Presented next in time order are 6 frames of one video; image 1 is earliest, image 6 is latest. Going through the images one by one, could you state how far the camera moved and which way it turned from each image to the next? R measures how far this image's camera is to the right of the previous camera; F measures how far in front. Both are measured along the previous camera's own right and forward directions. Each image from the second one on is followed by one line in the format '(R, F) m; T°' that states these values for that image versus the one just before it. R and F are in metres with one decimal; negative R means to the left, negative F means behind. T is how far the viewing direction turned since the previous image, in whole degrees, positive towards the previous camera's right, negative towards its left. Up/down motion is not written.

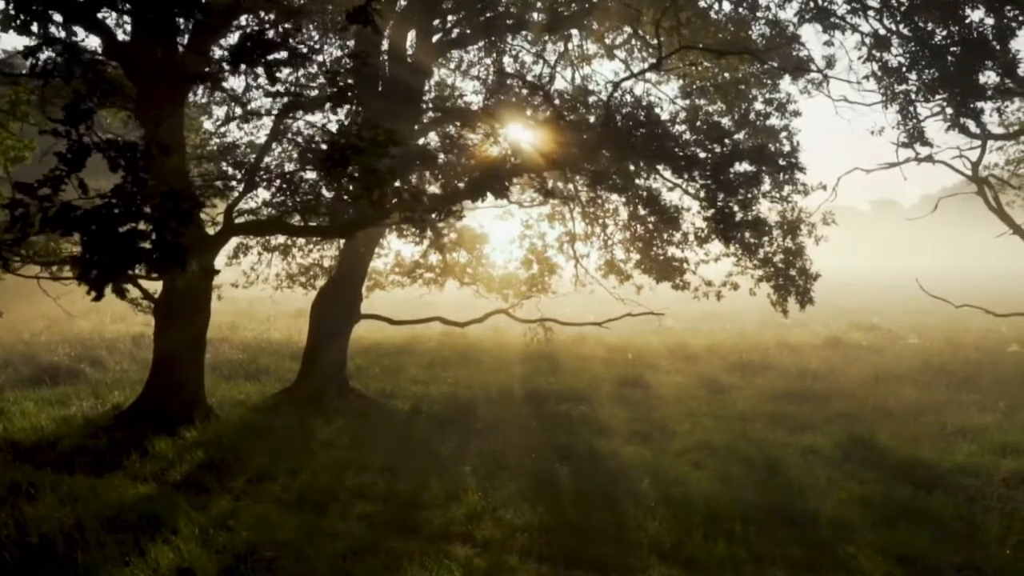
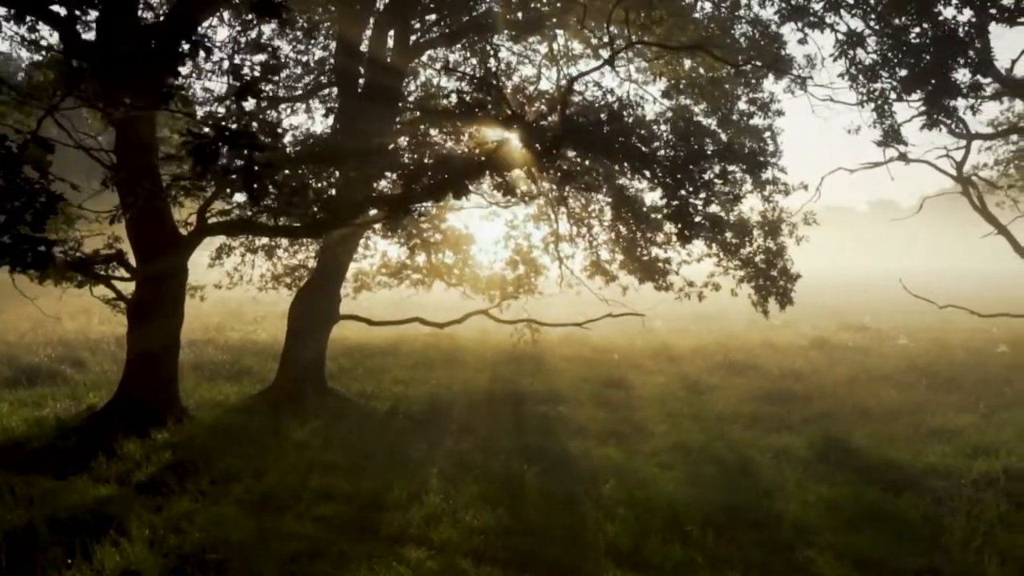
(+0.4, +0.1) m; 0°
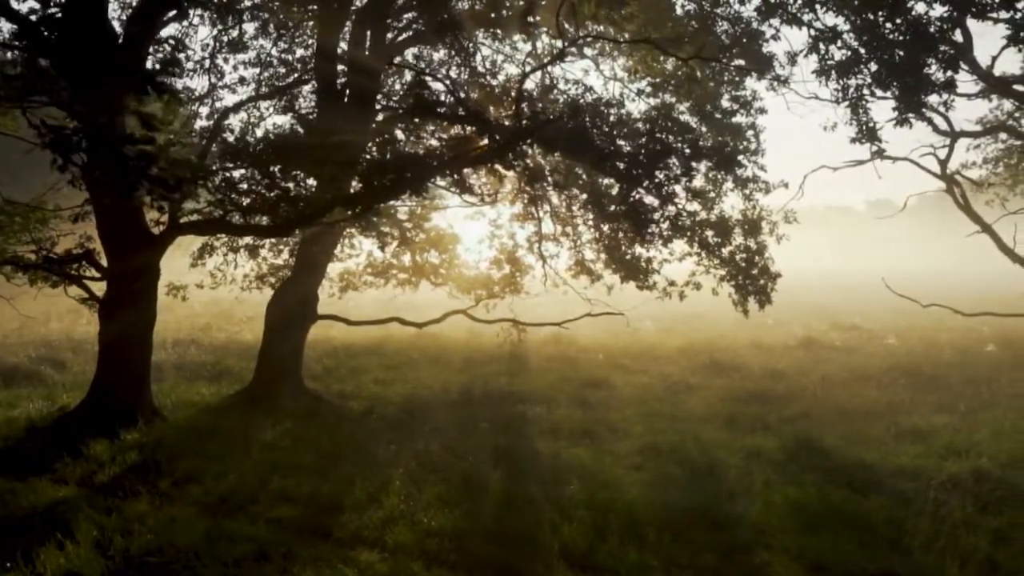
(+0.4, +0.1) m; 0°
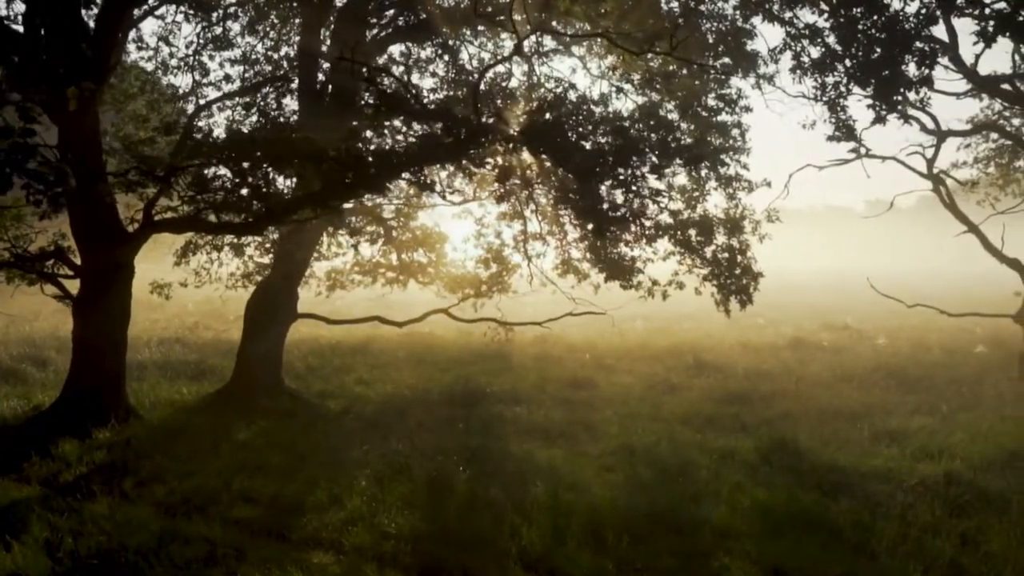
(+0.4, +0.1) m; 0°
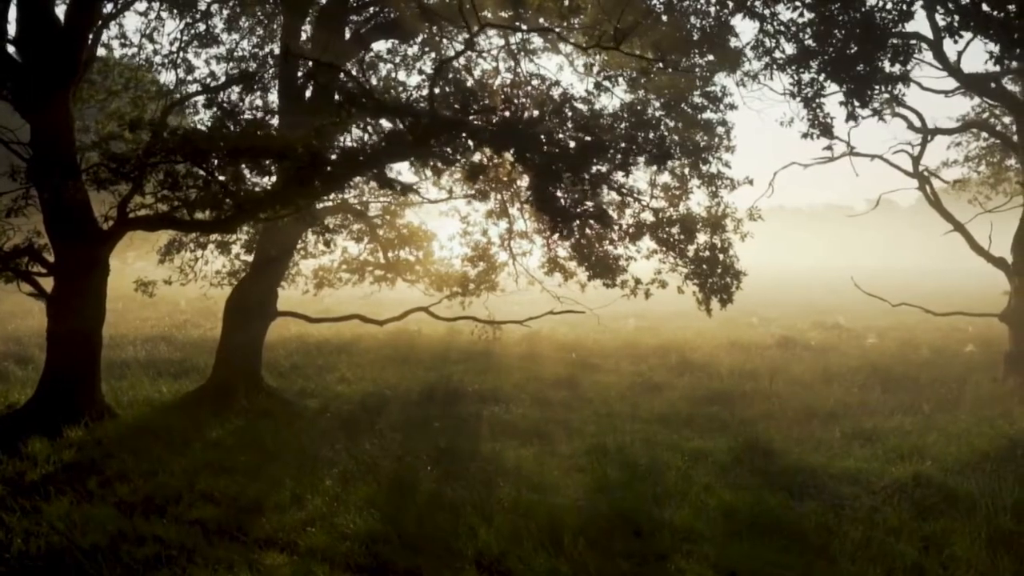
(+0.4, +0.1) m; 0°
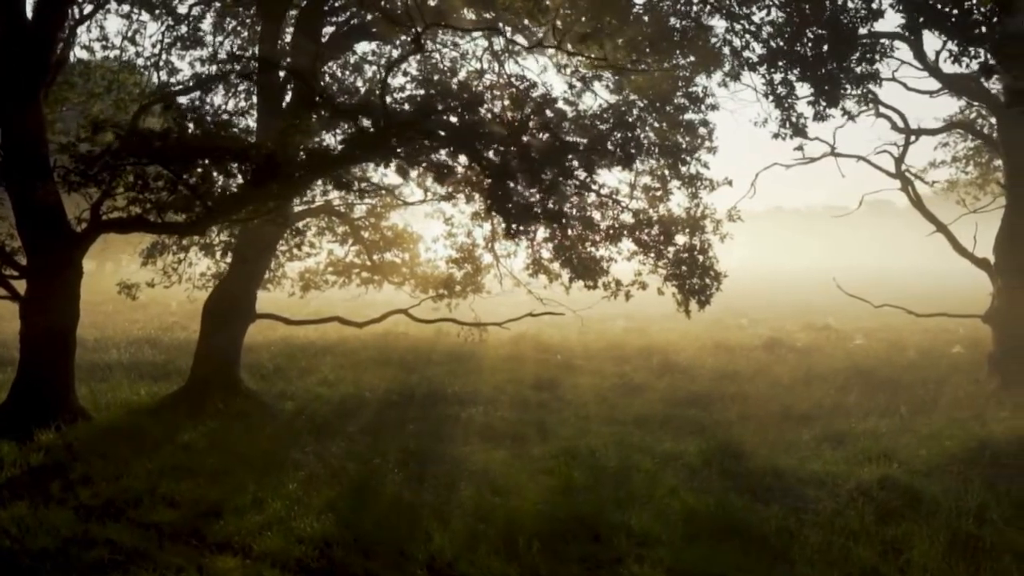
(+0.4, +0.1) m; 0°
